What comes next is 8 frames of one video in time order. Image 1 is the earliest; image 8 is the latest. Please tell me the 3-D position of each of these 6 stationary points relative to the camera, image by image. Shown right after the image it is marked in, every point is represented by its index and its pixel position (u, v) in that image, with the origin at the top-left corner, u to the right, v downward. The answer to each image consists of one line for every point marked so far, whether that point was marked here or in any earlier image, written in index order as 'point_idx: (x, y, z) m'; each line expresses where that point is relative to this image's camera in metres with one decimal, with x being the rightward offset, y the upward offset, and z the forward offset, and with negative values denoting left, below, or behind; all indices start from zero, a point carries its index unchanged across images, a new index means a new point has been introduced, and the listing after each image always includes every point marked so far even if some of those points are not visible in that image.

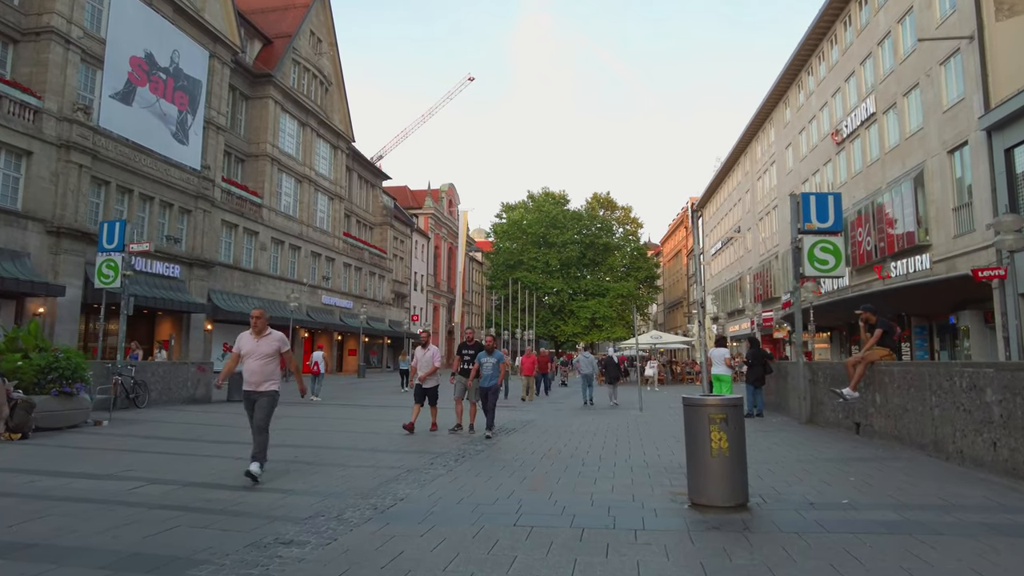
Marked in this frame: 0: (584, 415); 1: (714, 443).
0: (+1.7, -3.1, +15.8) m
1: (+1.6, -1.2, +5.1) m
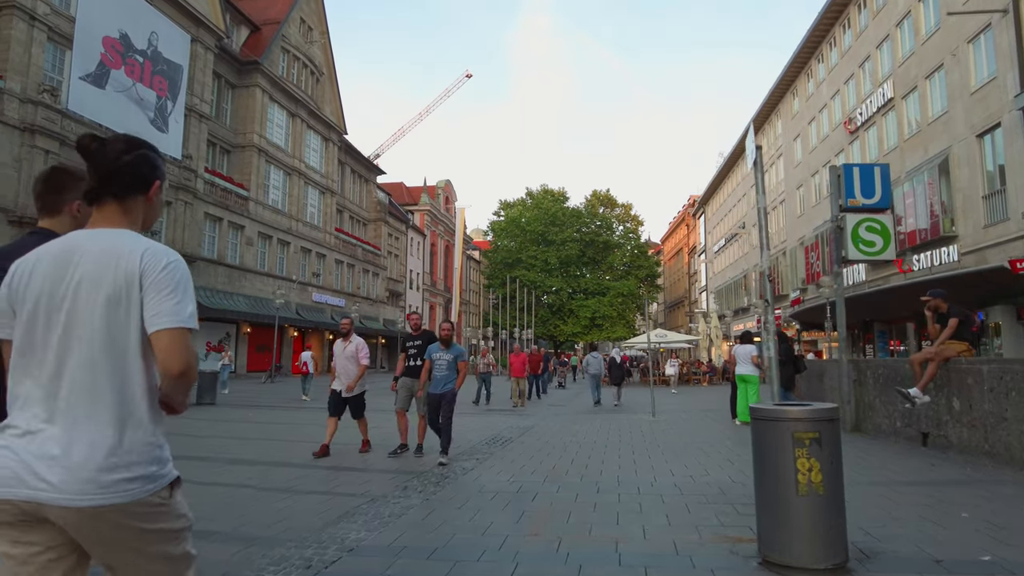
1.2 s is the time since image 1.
0: (+1.7, -2.9, +14.2) m
1: (+1.6, -1.0, +3.5) m
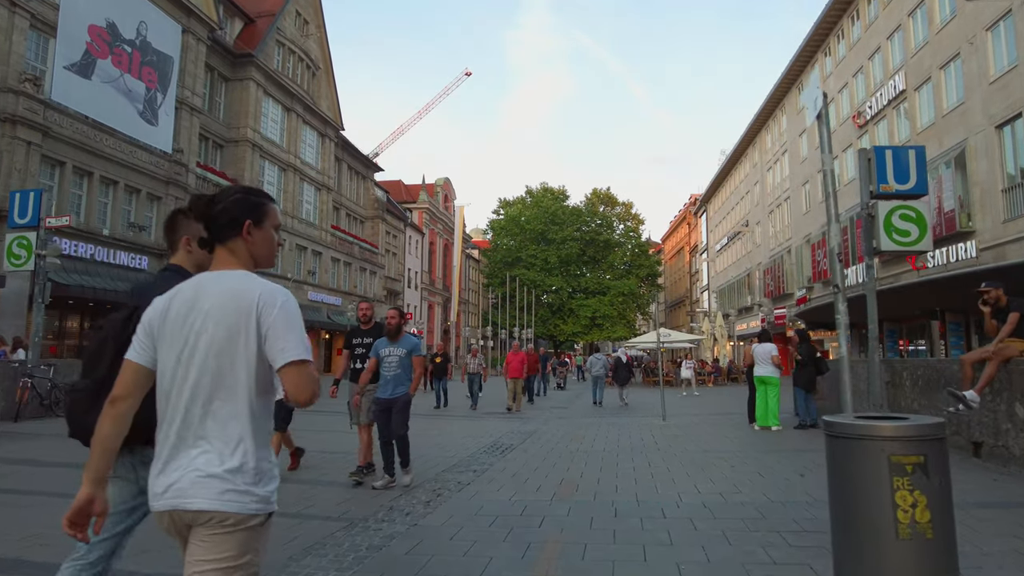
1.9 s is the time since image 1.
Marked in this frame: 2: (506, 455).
0: (+1.7, -2.8, +13.4) m
1: (+1.6, -0.9, +2.7) m
2: (-0.1, -2.2, +8.4) m
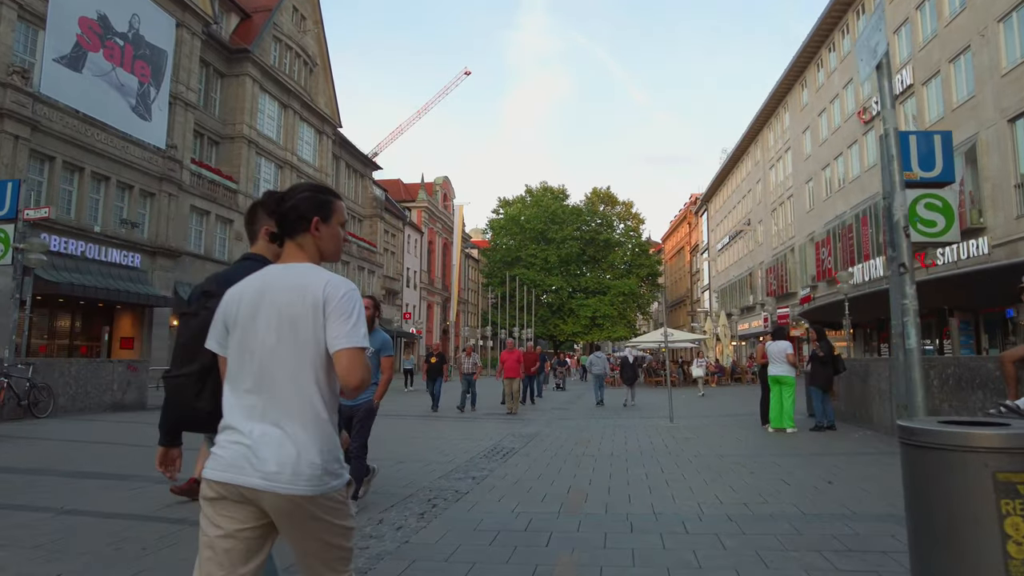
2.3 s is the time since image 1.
0: (+1.7, -2.7, +12.8) m
1: (+1.6, -0.8, +2.1) m
2: (-0.1, -2.1, +7.9) m
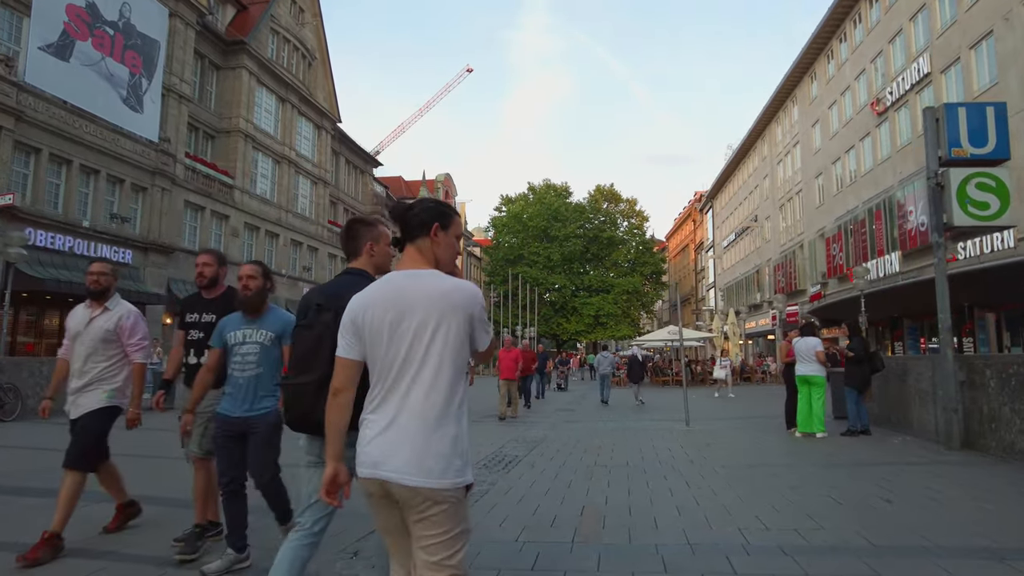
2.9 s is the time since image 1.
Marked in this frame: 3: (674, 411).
0: (+1.7, -2.6, +12.0) m
1: (+1.6, -0.7, +1.3) m
2: (0.0, -2.0, +7.0) m
3: (+3.8, -2.8, +14.8) m
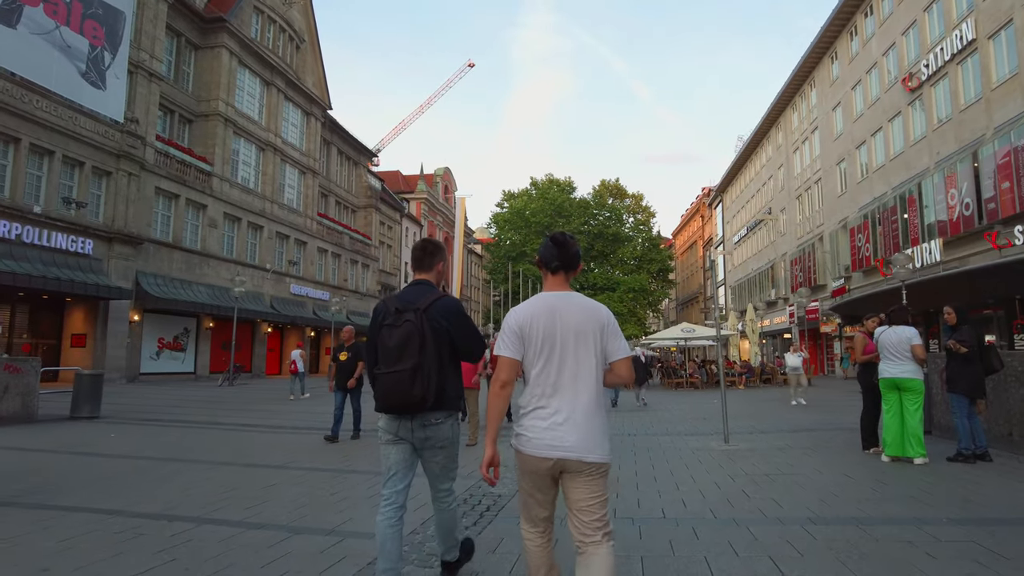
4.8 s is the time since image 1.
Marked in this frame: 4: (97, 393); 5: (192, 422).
0: (+1.6, -2.3, +9.5) m
1: (+1.4, -0.4, -1.2) m
2: (-0.2, -1.7, +4.6) m
3: (+3.6, -2.5, +12.4) m
4: (-7.6, -1.9, +11.8) m
5: (-6.3, -2.6, +12.8) m
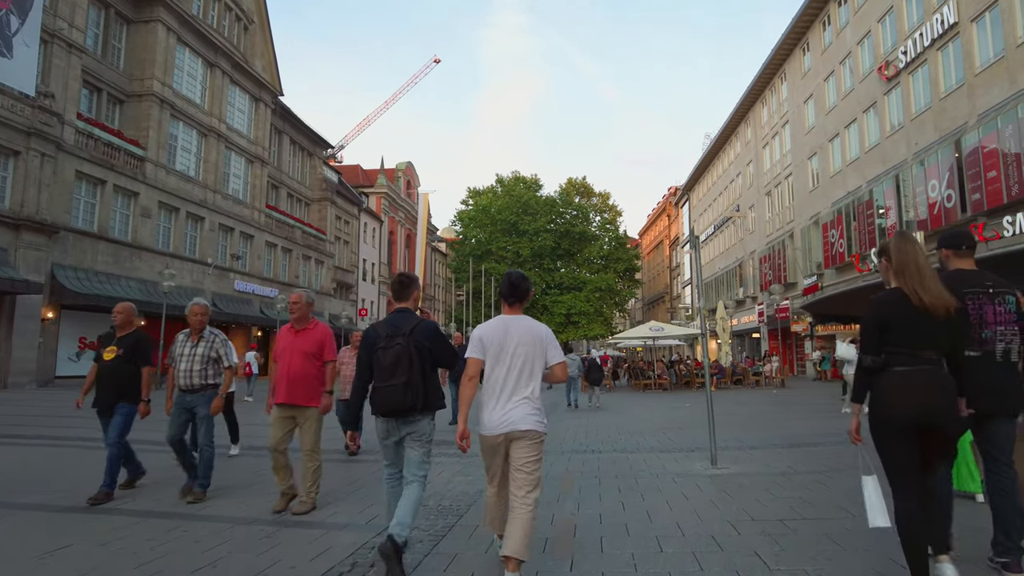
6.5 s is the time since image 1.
0: (+0.8, -2.1, +7.7) m
1: (+1.2, -0.2, -3.0) m
2: (-0.7, -1.5, +2.6) m
3: (+2.7, -2.3, +10.6) m
4: (-8.4, -1.7, +9.5) m
5: (-7.2, -2.4, +10.5) m
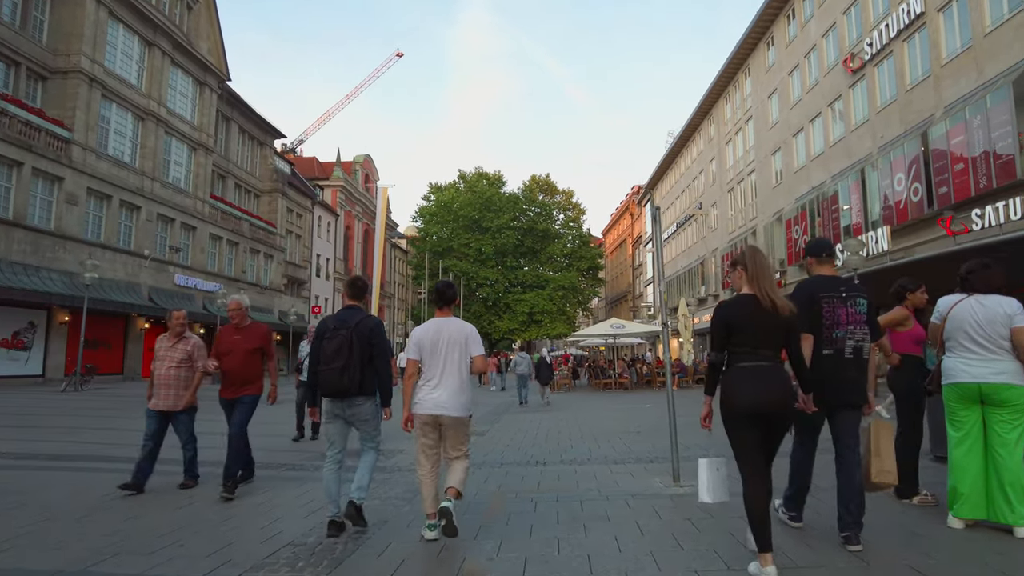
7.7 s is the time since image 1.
0: (+0.1, -1.9, +6.4) m
1: (+1.0, 0.0, -4.3) m
2: (-1.2, -1.3, +1.3) m
3: (+1.8, -2.1, +9.4) m
4: (-9.3, -1.4, +7.7) m
5: (-8.1, -2.2, +8.8) m
